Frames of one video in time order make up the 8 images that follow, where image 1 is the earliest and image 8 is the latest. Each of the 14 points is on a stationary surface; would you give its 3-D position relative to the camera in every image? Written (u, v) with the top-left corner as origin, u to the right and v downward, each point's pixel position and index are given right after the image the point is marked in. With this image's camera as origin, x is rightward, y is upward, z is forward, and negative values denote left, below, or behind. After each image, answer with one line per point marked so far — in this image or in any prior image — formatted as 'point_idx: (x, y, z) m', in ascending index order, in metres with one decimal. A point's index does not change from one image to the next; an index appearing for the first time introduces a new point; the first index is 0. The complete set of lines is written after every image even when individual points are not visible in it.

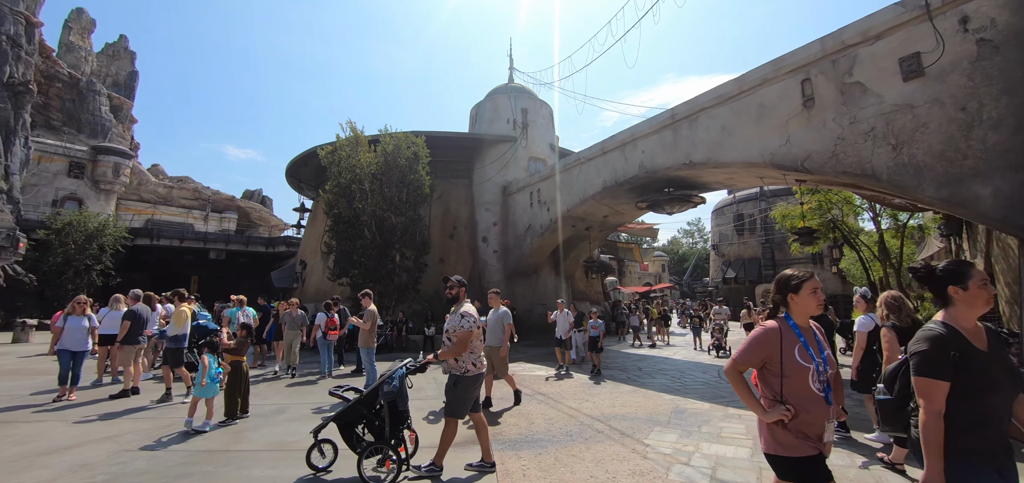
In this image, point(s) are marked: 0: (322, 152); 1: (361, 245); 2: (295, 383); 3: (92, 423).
0: (-8.3, +4.0, +19.3) m
1: (-6.1, -0.1, +17.8) m
2: (-5.0, -3.3, +10.0) m
3: (-5.9, -2.5, +6.1) m
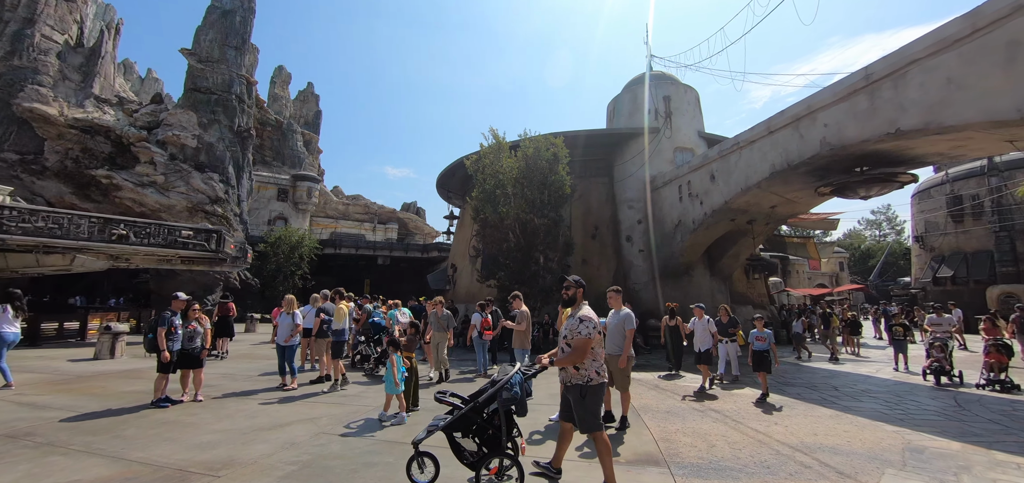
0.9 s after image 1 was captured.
0: (-1.9, +3.8, +20.3) m
1: (-0.2, -0.3, +18.1) m
2: (-1.3, -3.3, +10.4) m
3: (-3.4, -2.6, +6.9) m
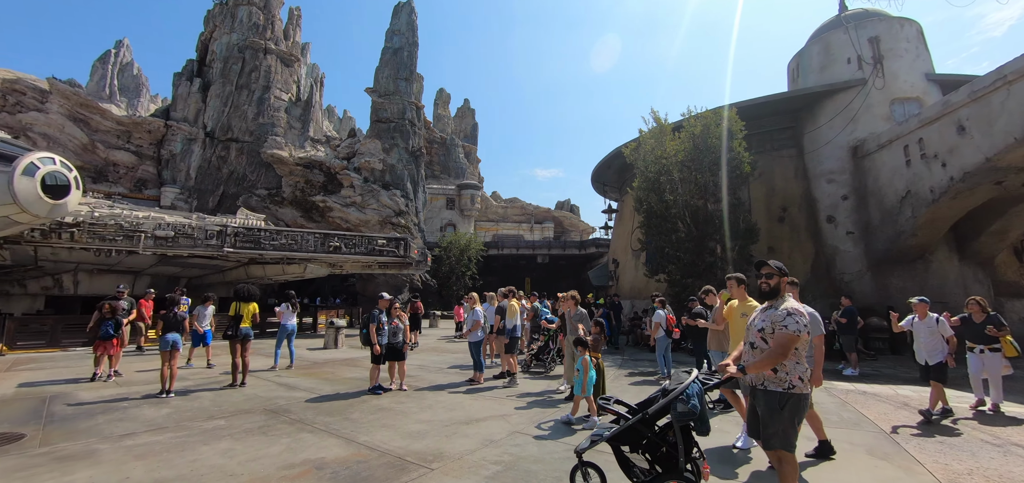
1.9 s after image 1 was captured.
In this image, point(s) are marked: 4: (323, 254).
0: (+5.1, +4.1, +19.1) m
1: (+6.3, +0.1, +16.5) m
2: (+2.8, -3.1, +9.6) m
3: (-0.4, -2.6, +6.9) m
4: (-7.2, -0.5, +16.7) m
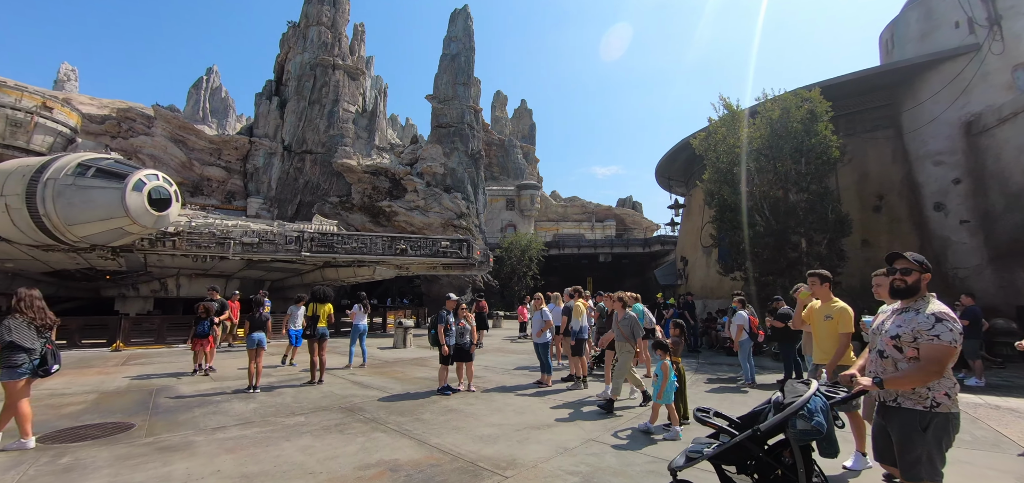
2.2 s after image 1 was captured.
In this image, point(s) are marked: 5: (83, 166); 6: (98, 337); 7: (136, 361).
0: (+7.7, +4.2, +18.0) m
1: (+8.6, +0.3, +15.2) m
2: (+4.2, -3.0, +8.8) m
3: (+0.7, -2.5, +6.7) m
4: (-4.8, -0.6, +17.3) m
5: (-11.4, +2.0, +11.4) m
6: (-11.3, -2.6, +11.8) m
7: (-9.0, -2.9, +10.3) m
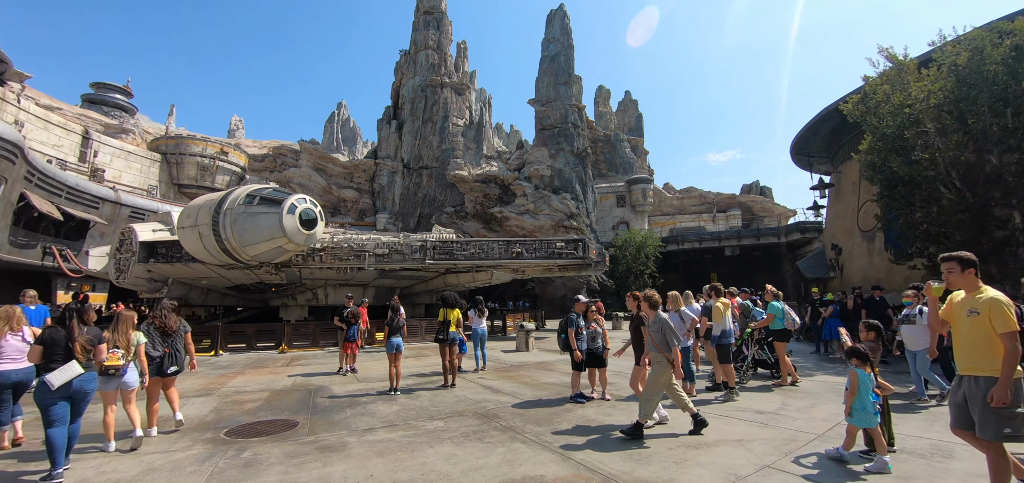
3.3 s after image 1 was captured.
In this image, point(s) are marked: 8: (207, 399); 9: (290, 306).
0: (+11.8, +4.8, +15.2) m
1: (+12.2, +0.9, +12.2) m
2: (+6.6, -2.7, +7.1) m
3: (+2.7, -2.4, +5.8) m
4: (-0.2, -0.8, +17.4) m
5: (-8.1, +1.4, +13.4) m
6: (-7.7, -3.1, +13.7) m
7: (-5.8, -3.3, +11.7) m
8: (-5.5, -2.9, +7.8) m
9: (-9.9, -2.9, +19.4) m
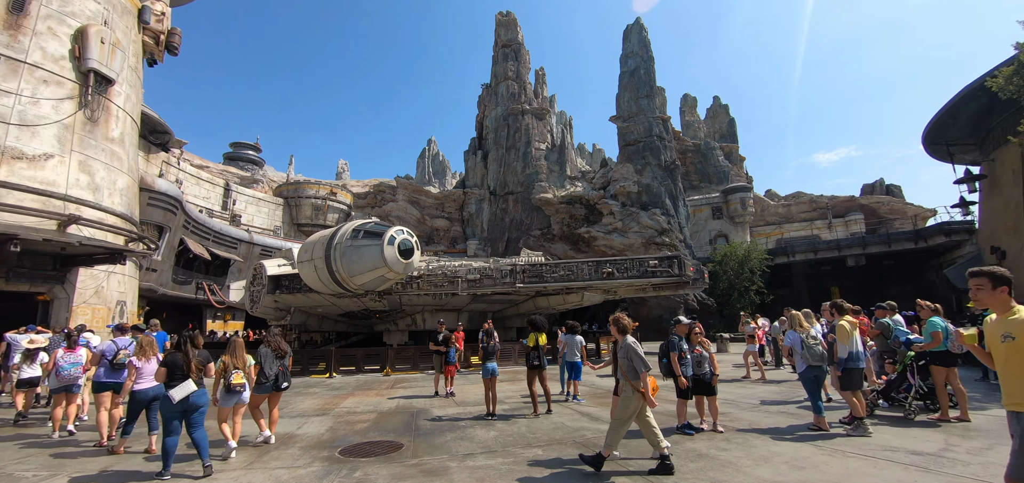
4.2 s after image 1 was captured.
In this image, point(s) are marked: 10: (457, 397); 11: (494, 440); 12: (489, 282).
0: (+14.4, +4.7, +12.8) m
1: (+14.4, +1.0, +9.6) m
2: (+8.0, -2.6, +5.4) m
3: (+3.9, -2.5, +5.0) m
4: (+3.3, -1.6, +17.0) m
5: (-5.3, +0.4, +14.7) m
6: (-4.7, -4.1, +14.6) m
7: (-3.2, -4.1, +12.3) m
8: (-3.7, -3.5, +8.5) m
9: (-5.7, -4.3, +20.7) m
10: (-1.4, -3.8, +10.6) m
11: (-0.3, -2.8, +6.1) m
12: (-0.9, -1.6, +17.1) m
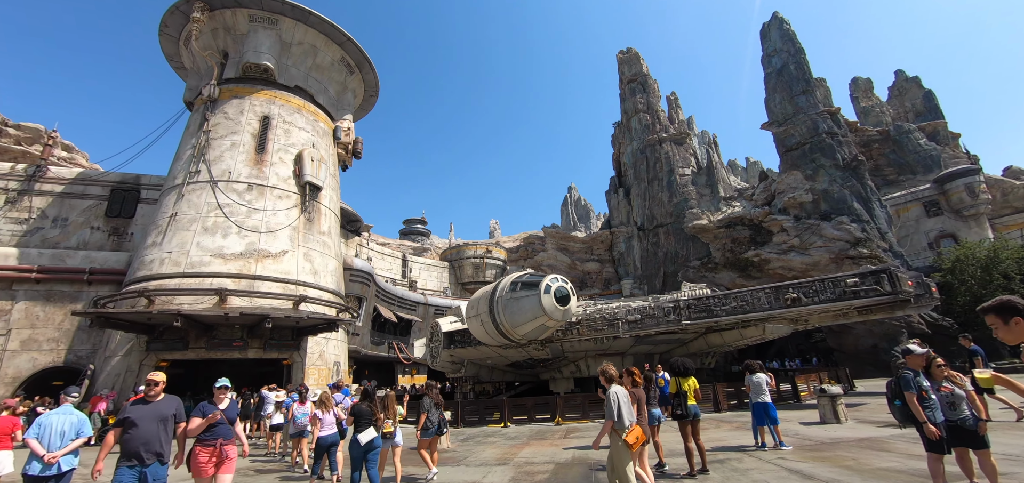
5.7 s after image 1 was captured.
0: (+17.4, +5.8, +8.0) m
1: (+16.7, +2.3, +4.5) m
2: (+9.8, -1.9, +2.2) m
3: (+5.8, -2.3, +3.1) m
4: (+9.1, -2.3, +14.7) m
5: (0.0, -1.5, +15.6) m
6: (+1.1, -5.9, +14.8) m
7: (+1.7, -5.5, +12.2) m
8: (-0.1, -4.7, +8.8) m
9: (+2.1, -6.6, +20.8) m
10: (+2.8, -4.8, +9.9) m
11: (+2.3, -3.3, +5.5) m
12: (+5.2, -3.0, +16.2) m
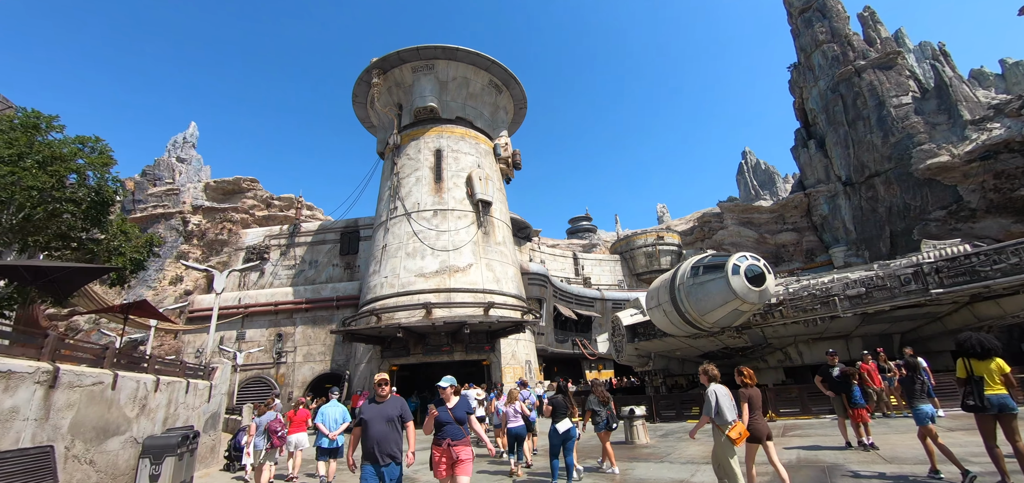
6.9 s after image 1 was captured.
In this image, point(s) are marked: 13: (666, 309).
0: (+18.2, +8.5, +1.2) m
1: (+16.8, +4.9, -1.8) m
2: (+10.2, -0.4, -1.5) m
3: (+7.0, -1.4, +0.8) m
4: (+14.2, -0.4, +10.4) m
5: (+6.0, -0.9, +14.5) m
6: (+7.4, -5.1, +13.3) m
7: (+7.0, -4.7, +10.6) m
8: (+4.0, -4.3, +8.1) m
9: (+10.6, -5.4, +18.5) m
10: (+7.1, -3.9, +8.2) m
11: (+4.7, -2.7, +4.3) m
12: (+11.2, -1.6, +13.2) m
13: (+5.4, -2.5, +15.5) m
